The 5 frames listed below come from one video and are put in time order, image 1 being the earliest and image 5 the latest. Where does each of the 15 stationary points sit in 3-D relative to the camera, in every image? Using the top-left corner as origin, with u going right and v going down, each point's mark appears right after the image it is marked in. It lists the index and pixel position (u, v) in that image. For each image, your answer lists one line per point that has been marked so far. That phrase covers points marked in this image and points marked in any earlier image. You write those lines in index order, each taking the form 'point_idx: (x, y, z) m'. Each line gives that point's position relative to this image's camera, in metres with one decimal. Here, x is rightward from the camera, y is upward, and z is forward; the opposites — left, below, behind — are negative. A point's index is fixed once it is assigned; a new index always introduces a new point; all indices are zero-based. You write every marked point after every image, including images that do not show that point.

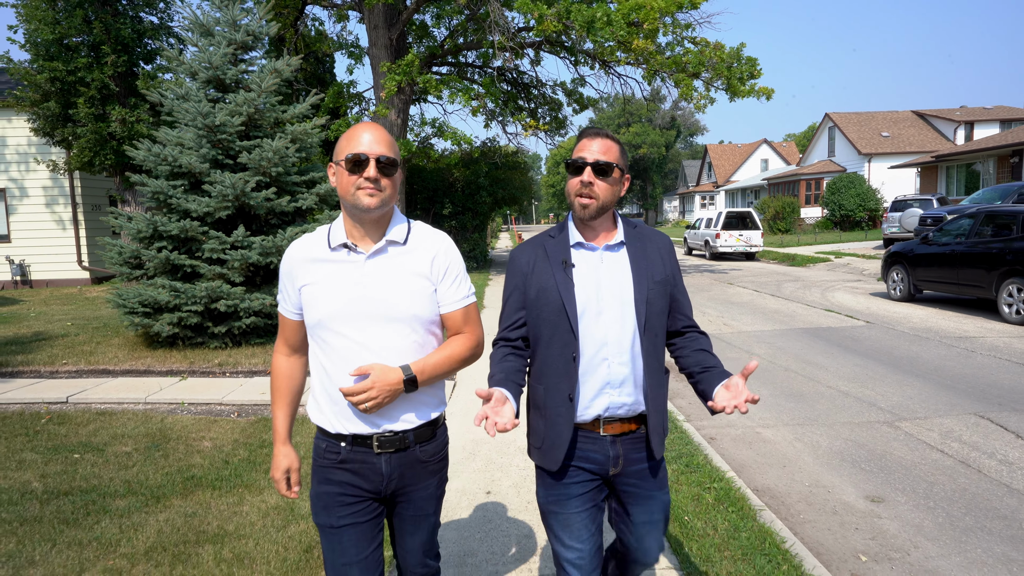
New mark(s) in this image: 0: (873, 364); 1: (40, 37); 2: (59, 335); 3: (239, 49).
0: (+4.4, -0.9, +8.0) m
1: (-9.9, +5.3, +13.7) m
2: (-6.2, -0.6, +8.9) m
3: (-3.5, +3.1, +8.3) m
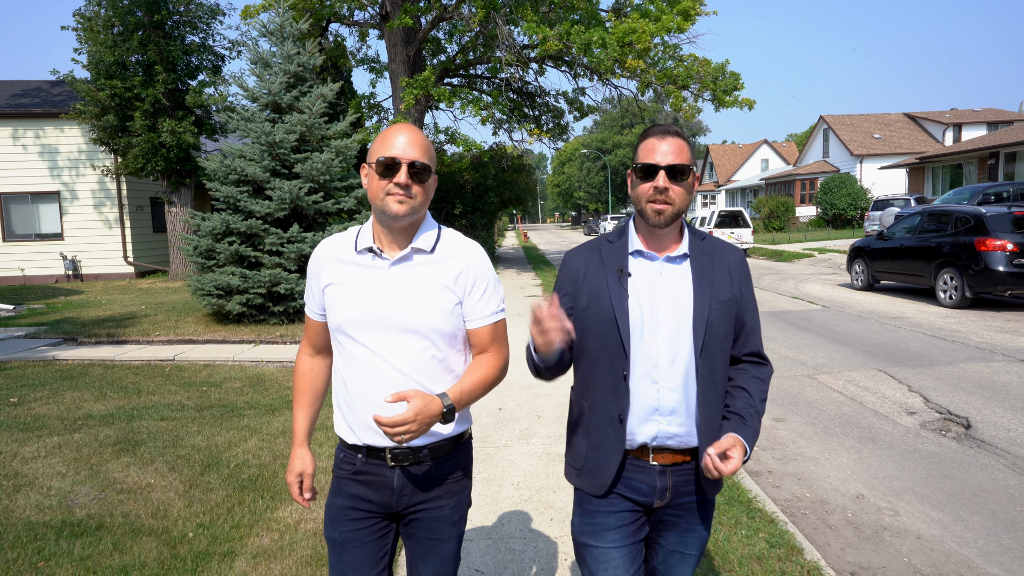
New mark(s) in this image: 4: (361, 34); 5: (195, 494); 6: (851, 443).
0: (+4.5, -0.7, +9.7) m
1: (-9.8, +5.5, +15.6) m
2: (-6.1, -0.5, +10.7) m
3: (-3.4, +3.3, +10.1) m
4: (-4.4, +7.4, +19.1) m
5: (-1.8, -1.2, +3.8) m
6: (+2.8, -1.3, +5.4) m
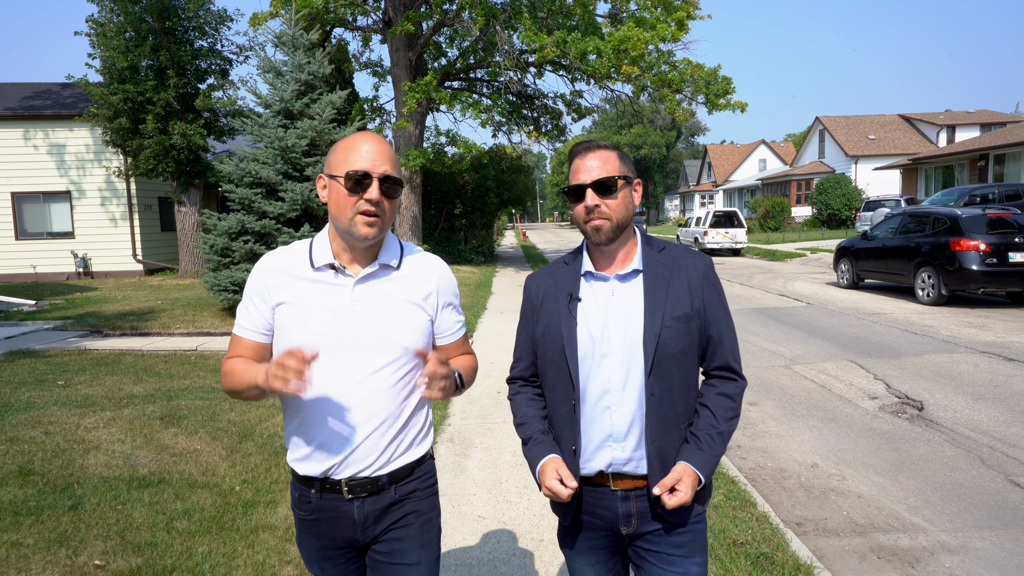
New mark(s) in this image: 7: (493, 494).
0: (+4.5, -0.7, +10.4) m
1: (-9.8, +5.5, +16.1) m
2: (-6.1, -0.4, +11.3) m
3: (-3.4, +3.3, +10.7) m
4: (-4.4, +7.5, +19.7) m
5: (-1.8, -1.1, +4.4) m
6: (+2.8, -1.2, +6.0) m
7: (-0.1, -1.4, +4.4) m
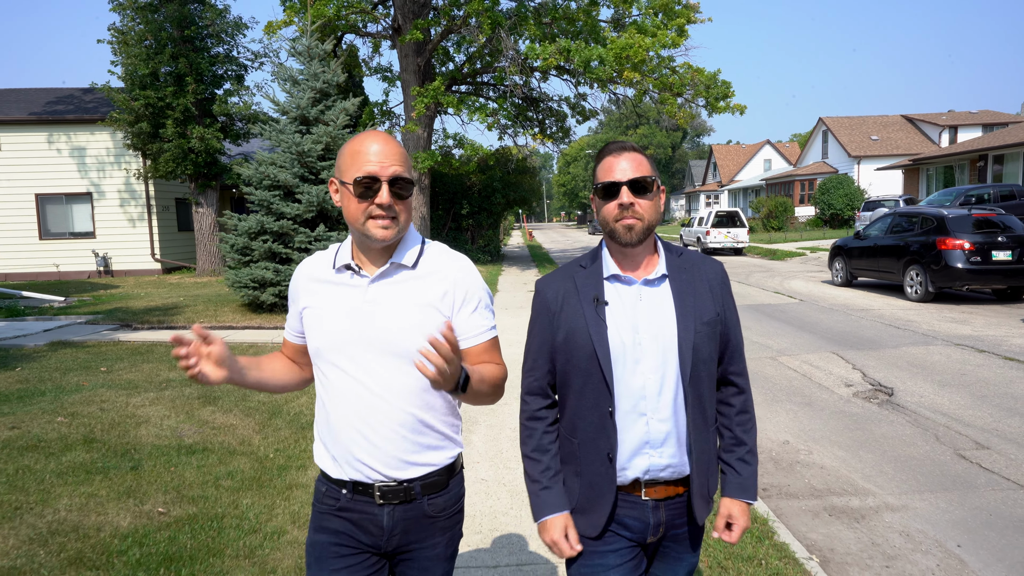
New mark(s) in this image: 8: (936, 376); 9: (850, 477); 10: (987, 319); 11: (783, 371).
0: (+4.5, -0.6, +10.9) m
1: (-9.7, +5.6, +16.8) m
2: (-6.1, -0.3, +12.0) m
3: (-3.4, +3.4, +11.3) m
4: (-4.3, +7.6, +20.3) m
5: (-1.9, -1.1, +5.0) m
6: (+2.8, -1.2, +6.6) m
7: (-0.1, -1.3, +4.9) m
8: (+4.7, -1.0, +7.3) m
9: (+2.4, -1.4, +4.7) m
10: (+7.6, -0.5, +10.4) m
11: (+3.3, -1.0, +8.0) m
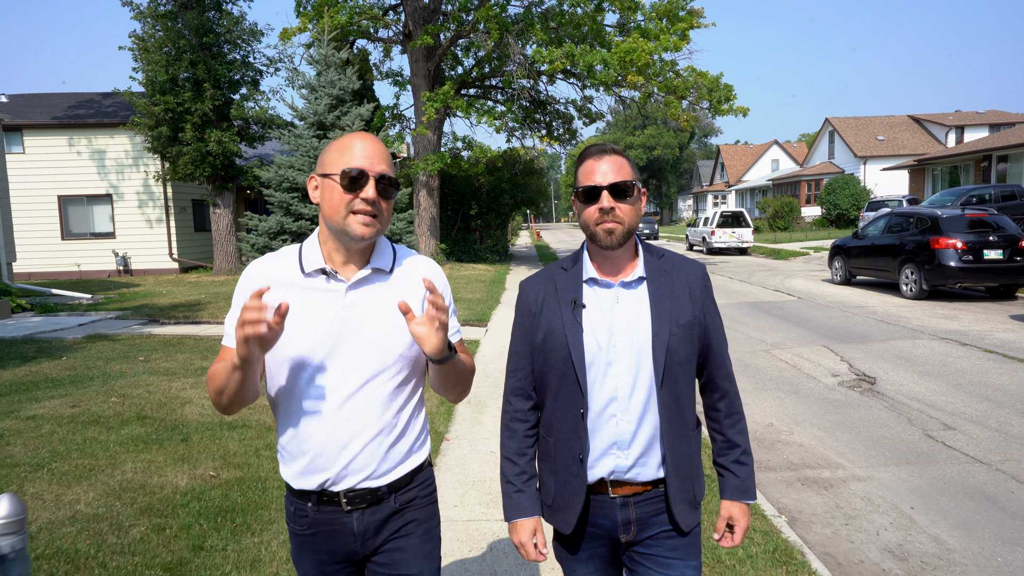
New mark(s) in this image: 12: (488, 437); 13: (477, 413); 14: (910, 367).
0: (+4.7, -0.6, +11.3) m
1: (-9.5, +5.6, +17.4) m
2: (-5.9, -0.3, +12.5) m
3: (-3.2, +3.4, +11.9) m
4: (-4.0, +7.6, +20.8) m
5: (-1.8, -1.0, +5.5) m
6: (+2.9, -1.1, +7.0) m
7: (-0.1, -1.3, +5.5) m
8: (+4.8, -0.9, +7.7) m
9: (+2.5, -1.3, +5.2) m
10: (+7.7, -0.5, +10.8) m
11: (+3.4, -1.0, +8.4) m
12: (-0.2, -1.3, +5.6) m
13: (-0.3, -1.2, +6.3) m
14: (+4.7, -0.9, +7.7) m
